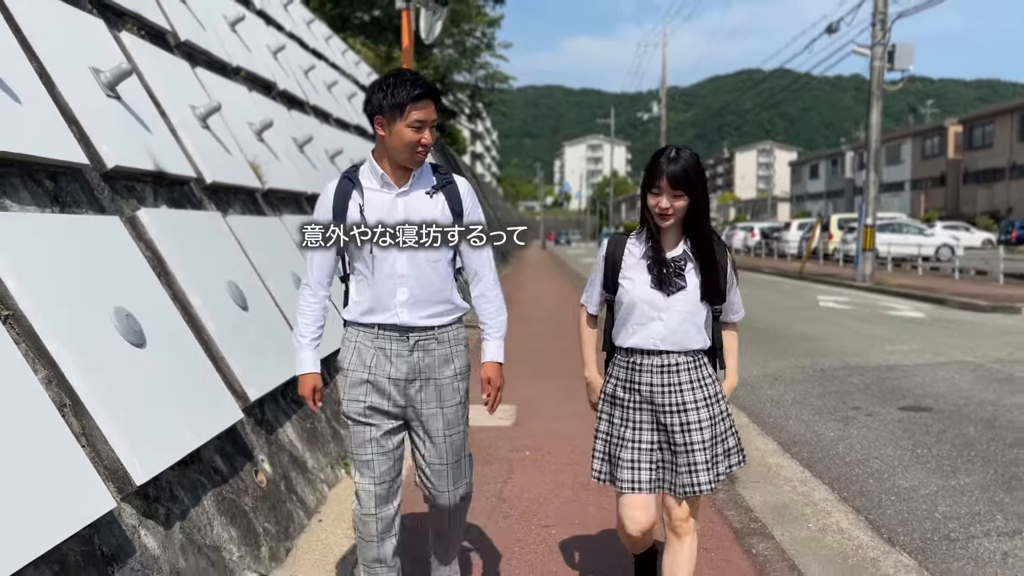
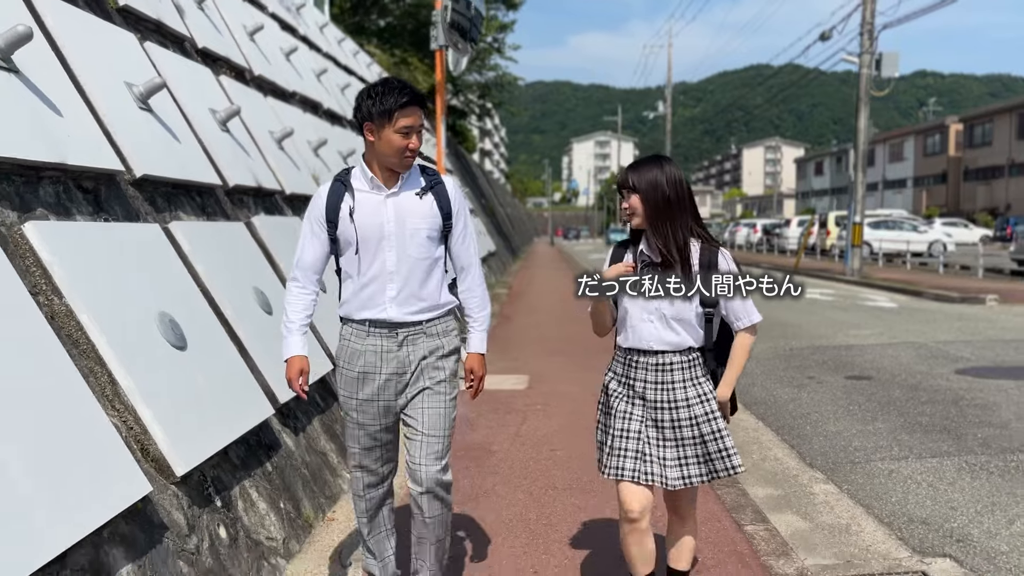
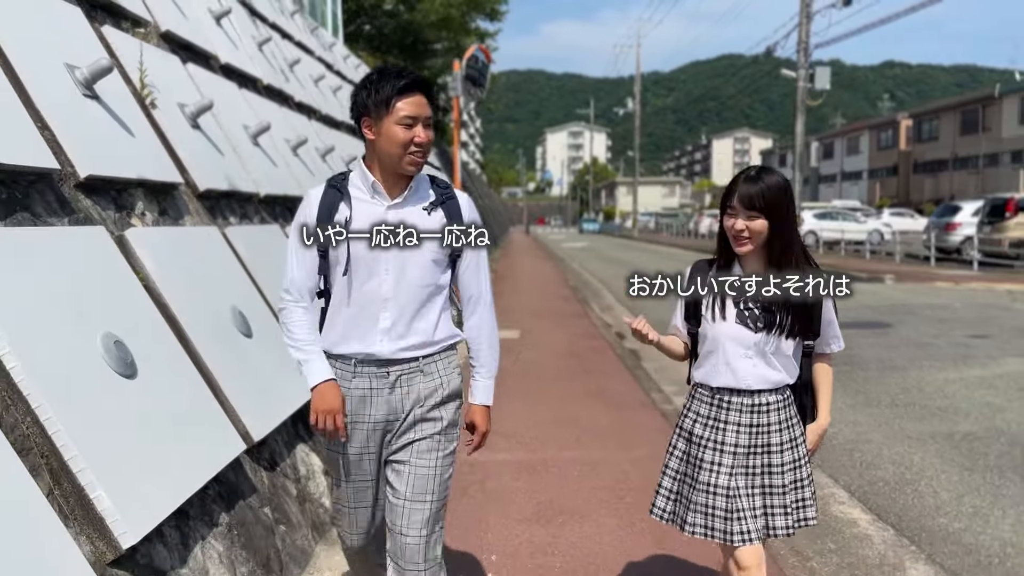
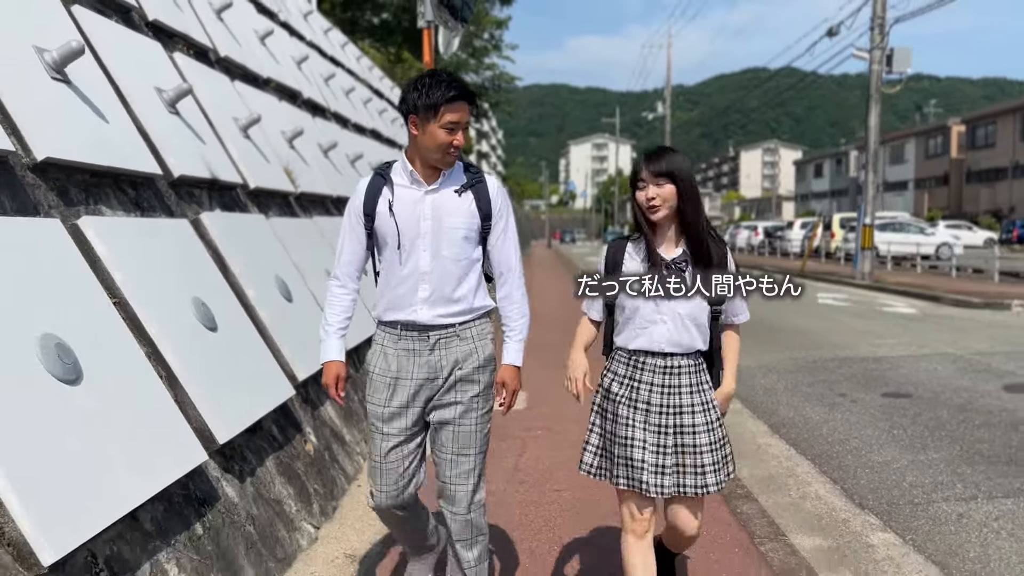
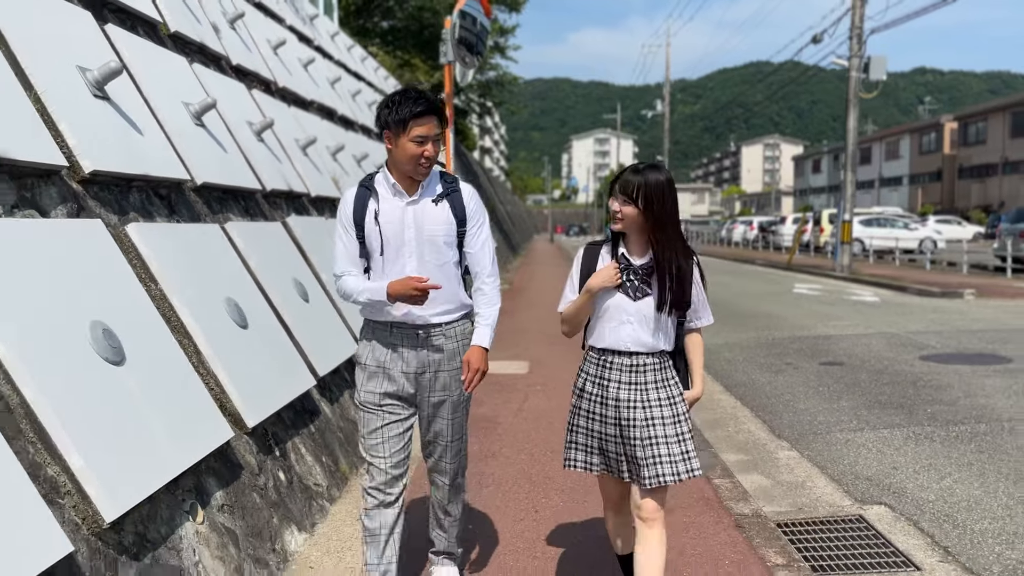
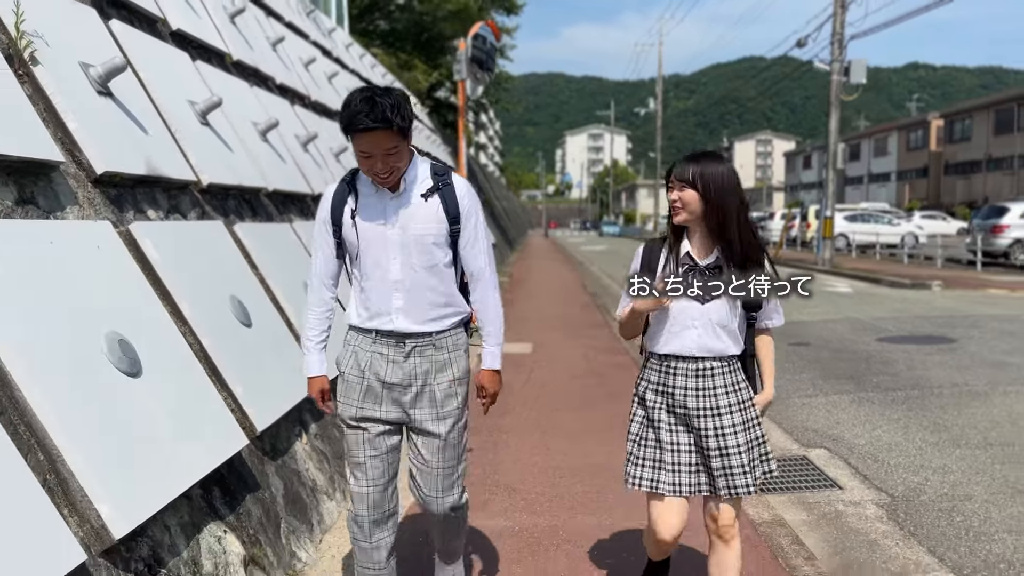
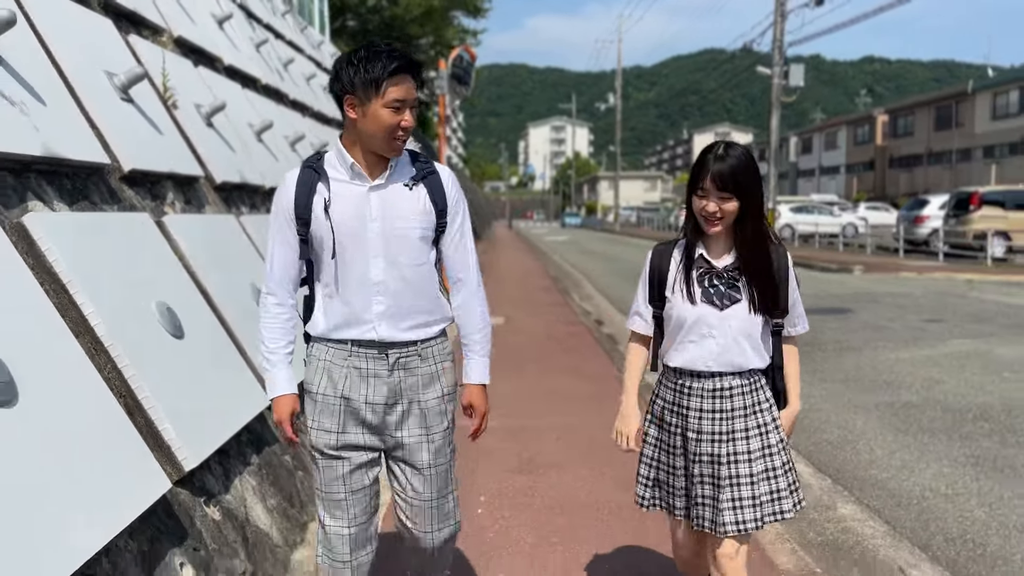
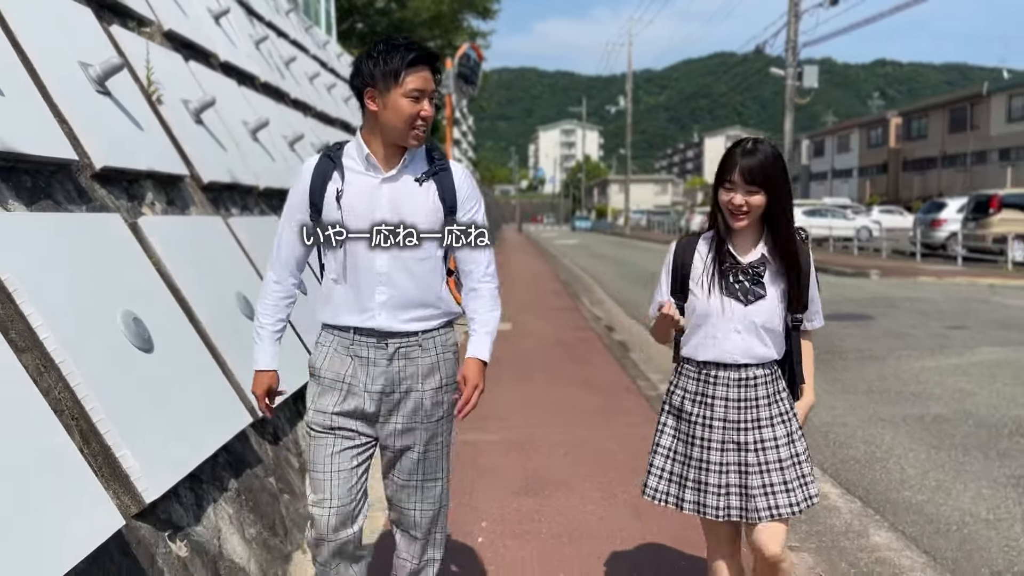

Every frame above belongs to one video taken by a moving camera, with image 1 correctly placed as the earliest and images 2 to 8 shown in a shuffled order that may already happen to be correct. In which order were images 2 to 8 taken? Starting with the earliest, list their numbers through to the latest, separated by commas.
4, 2, 5, 6, 3, 8, 7
